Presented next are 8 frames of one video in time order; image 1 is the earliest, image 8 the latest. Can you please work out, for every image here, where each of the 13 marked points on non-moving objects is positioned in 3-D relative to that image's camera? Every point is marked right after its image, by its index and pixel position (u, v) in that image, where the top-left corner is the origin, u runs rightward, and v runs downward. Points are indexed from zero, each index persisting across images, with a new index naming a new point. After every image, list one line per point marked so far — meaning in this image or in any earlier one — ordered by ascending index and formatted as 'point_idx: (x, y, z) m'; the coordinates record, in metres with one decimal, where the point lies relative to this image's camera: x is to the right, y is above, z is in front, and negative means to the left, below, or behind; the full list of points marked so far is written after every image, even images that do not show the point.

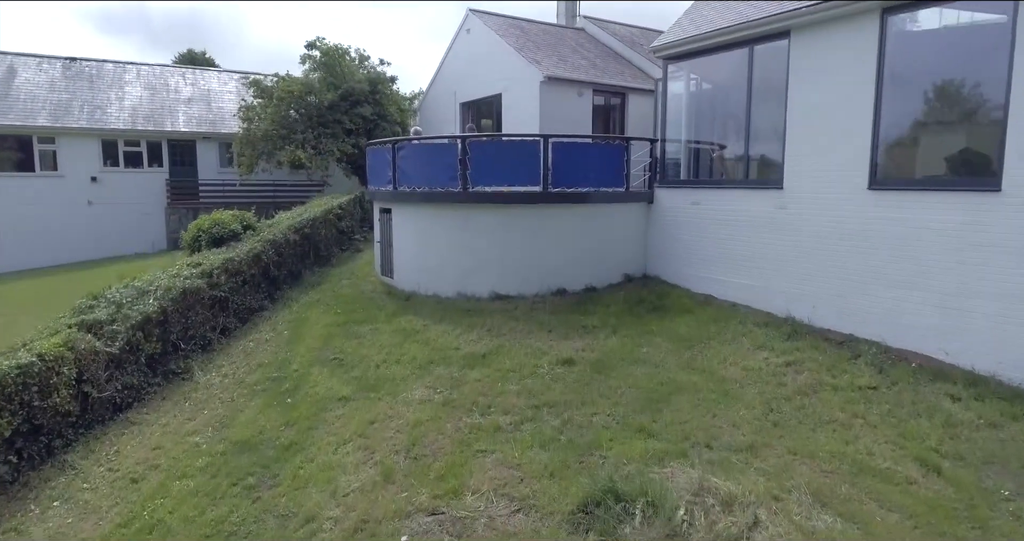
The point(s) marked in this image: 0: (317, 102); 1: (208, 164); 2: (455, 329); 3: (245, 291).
0: (-5.9, +5.1, +17.7) m
1: (-10.3, +3.6, +19.8) m
2: (-1.0, -1.0, +9.9) m
3: (-5.1, -0.4, +11.0) m
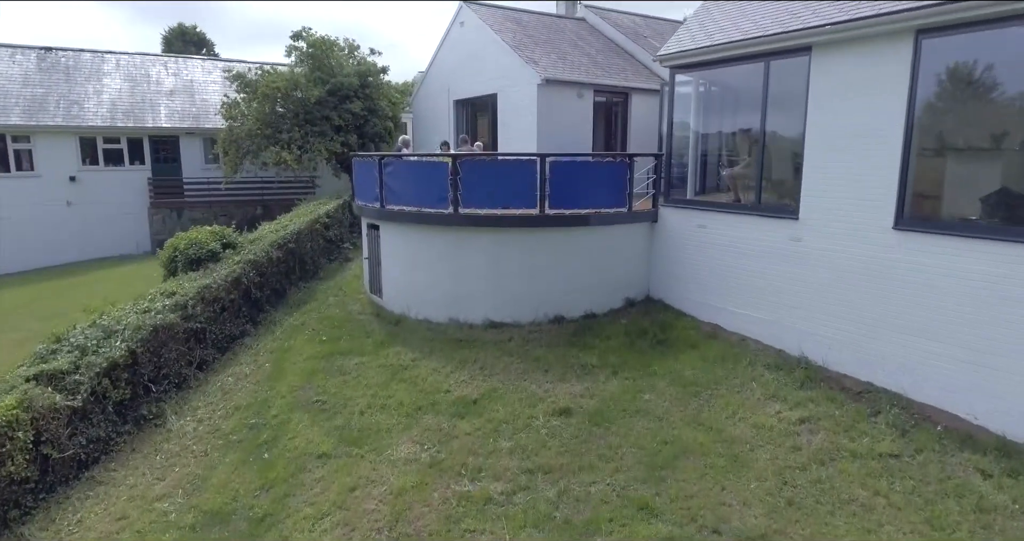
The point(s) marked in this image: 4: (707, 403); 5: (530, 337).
0: (-6.0, +5.0, +16.8) m
1: (-10.4, +3.5, +19.0) m
2: (-1.1, -1.5, +9.3) m
3: (-5.2, -0.9, +10.4) m
4: (+2.6, -1.8, +7.9) m
5: (+0.3, -1.2, +9.9) m
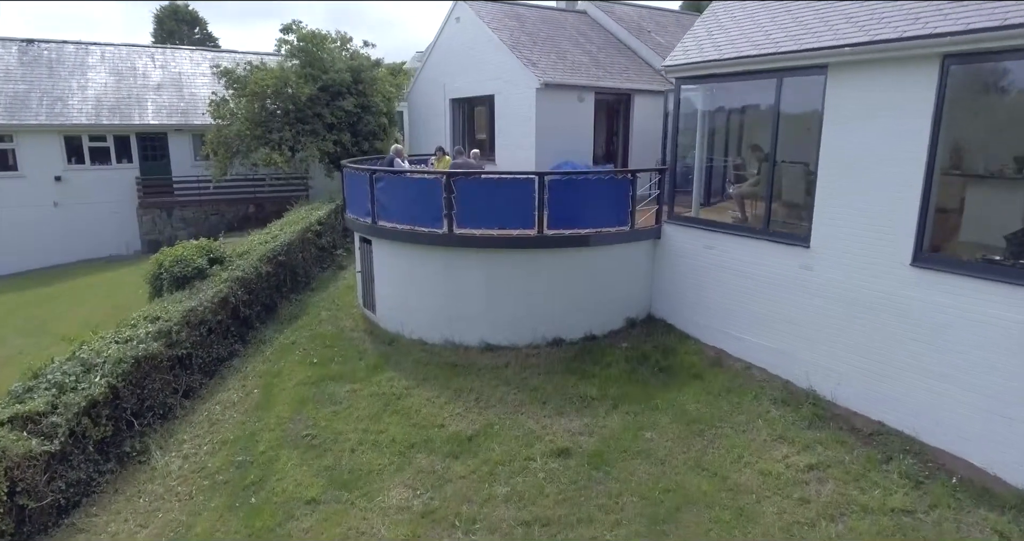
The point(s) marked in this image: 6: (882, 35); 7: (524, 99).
0: (-6.1, +4.9, +16.2) m
1: (-10.5, +3.5, +18.5) m
2: (-1.1, -1.9, +9.0) m
3: (-5.2, -1.2, +10.0) m
4: (+2.6, -2.2, +7.6) m
5: (+0.3, -1.5, +9.6) m
6: (+4.4, +2.8, +7.0) m
7: (+0.3, +3.8, +12.9) m
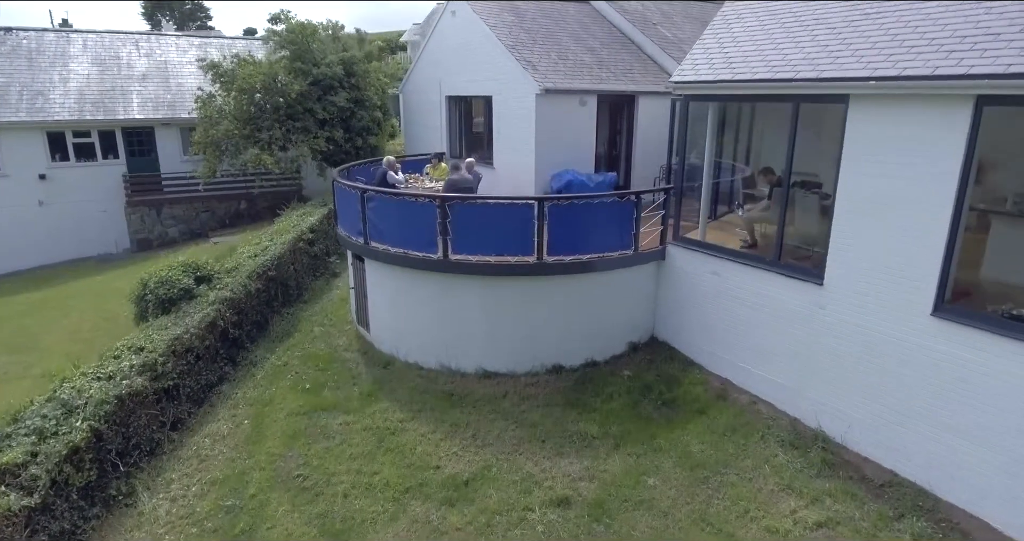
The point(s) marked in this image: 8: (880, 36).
0: (-6.1, +4.8, +15.5) m
1: (-10.5, +3.6, +17.9) m
2: (-1.1, -2.4, +8.7) m
3: (-5.2, -1.6, +9.7) m
4: (+2.6, -2.8, +7.3) m
5: (+0.2, -2.0, +9.3) m
6: (+4.4, +2.2, +6.4) m
7: (+0.2, +3.5, +12.3) m
8: (+4.5, +2.9, +7.2) m
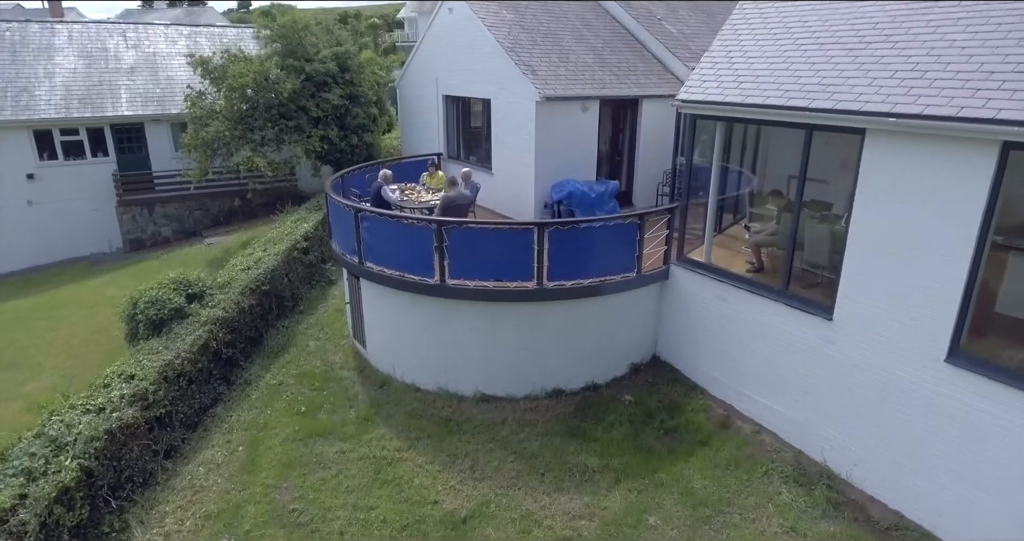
0: (-6.1, +4.7, +15.0) m
1: (-10.5, +3.6, +17.5) m
2: (-1.2, -2.8, +8.5) m
3: (-5.2, -2.0, +9.5) m
4: (+2.5, -3.3, +7.2) m
5: (+0.2, -2.3, +9.1) m
6: (+4.4, +1.7, +6.1) m
7: (+0.2, +3.3, +11.8) m
8: (+4.5, +2.4, +6.8) m
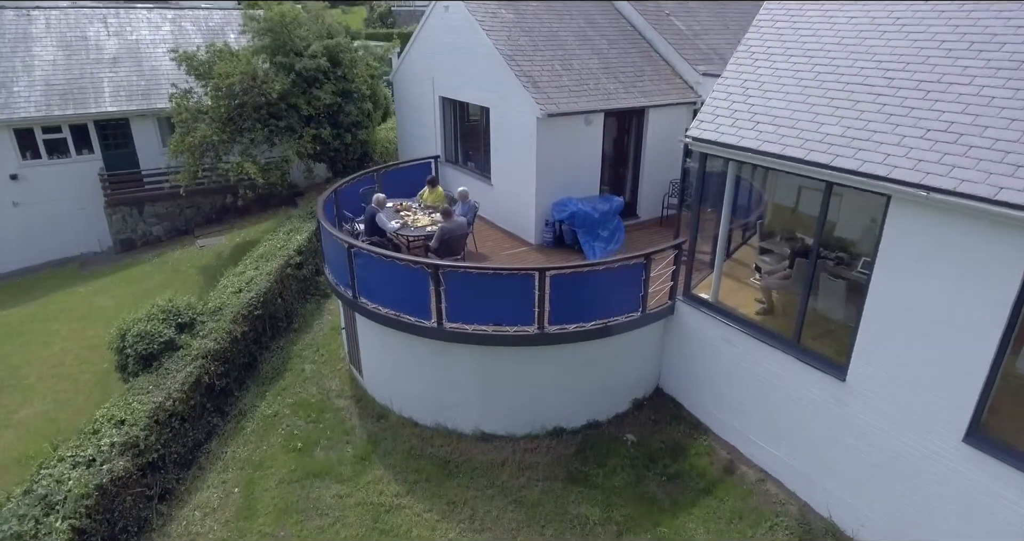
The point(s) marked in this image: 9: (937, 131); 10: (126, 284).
0: (-6.1, +4.5, +14.4) m
1: (-10.5, +3.6, +16.9) m
2: (-1.2, -3.4, +8.4) m
3: (-5.2, -2.6, +9.3) m
4: (+2.5, -4.0, +7.1) m
5: (+0.2, -2.9, +8.9) m
6: (+4.4, +0.9, +5.6) m
7: (+0.2, +2.8, +11.2) m
8: (+4.5, +1.6, +6.3) m
9: (+4.5, +1.5, +6.1) m
10: (-9.7, -0.4, +14.6) m
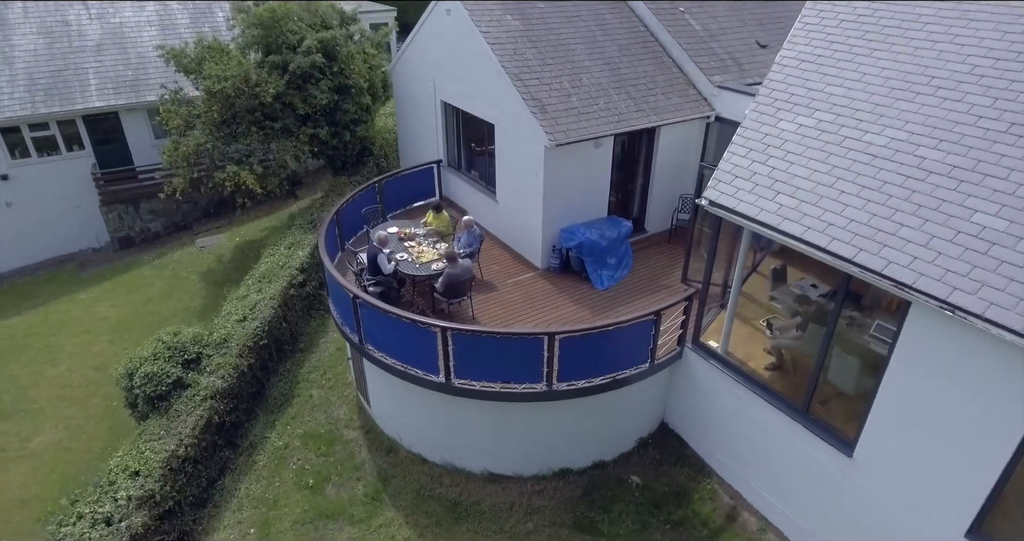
0: (-6.0, +4.3, +13.7) m
1: (-10.4, +3.7, +16.3) m
2: (-1.0, -4.3, +8.7) m
3: (-5.1, -3.3, +9.5) m
4: (+2.7, -5.0, +7.4) m
5: (+0.3, -3.7, +9.2) m
6: (+4.5, -0.3, +5.4) m
7: (+0.3, +2.3, +10.8) m
8: (+4.6, +0.5, +6.0) m
9: (+4.6, +0.4, +5.9) m
10: (-9.6, -0.5, +14.5) m
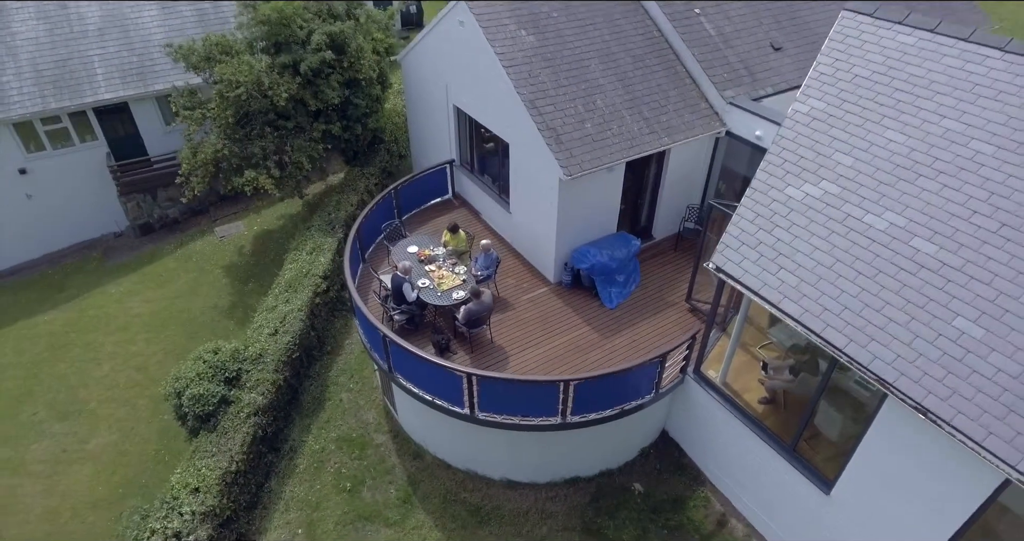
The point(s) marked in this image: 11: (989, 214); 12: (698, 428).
0: (-5.7, +4.3, +13.7) m
1: (-10.1, +4.0, +16.3) m
2: (-0.7, -4.9, +10.0) m
3: (-4.8, -3.9, +10.6) m
4: (+3.0, -5.8, +8.9) m
5: (+0.6, -4.3, +10.4) m
6: (+4.8, -1.5, +6.2) m
7: (+0.6, +1.9, +11.1) m
8: (+4.9, -0.6, +6.6) m
9: (+4.9, -0.7, +6.6) m
10: (-9.3, -0.4, +15.2) m
11: (+5.7, +0.7, +7.0) m
12: (+3.3, -2.8, +10.4) m
